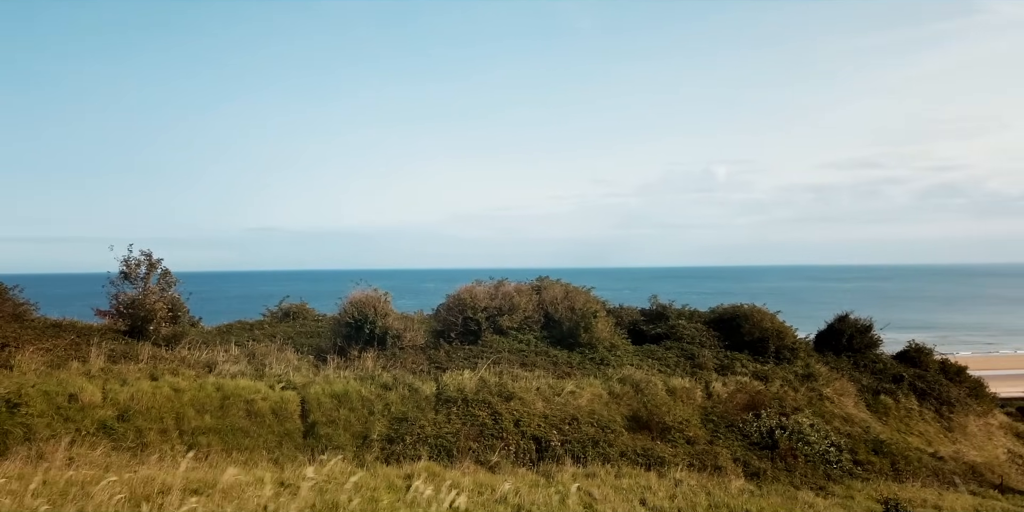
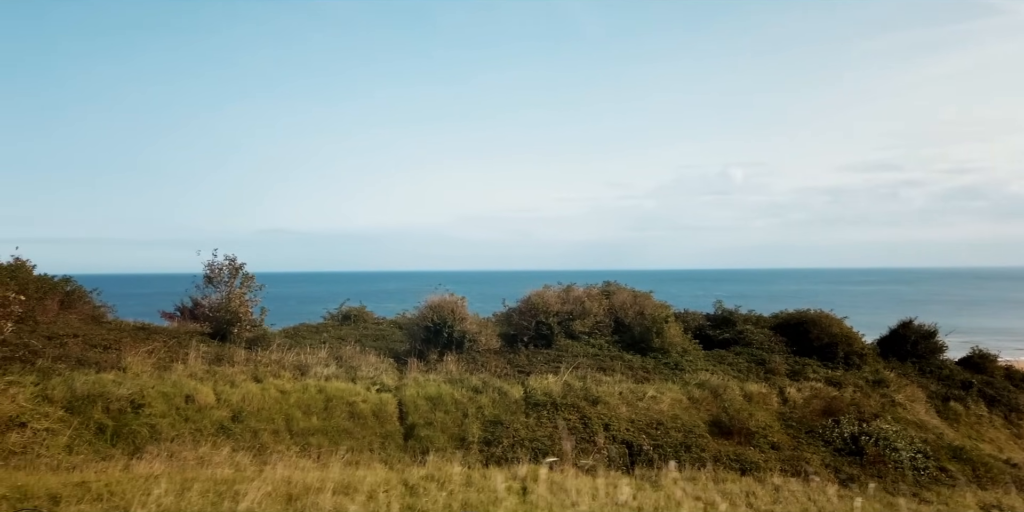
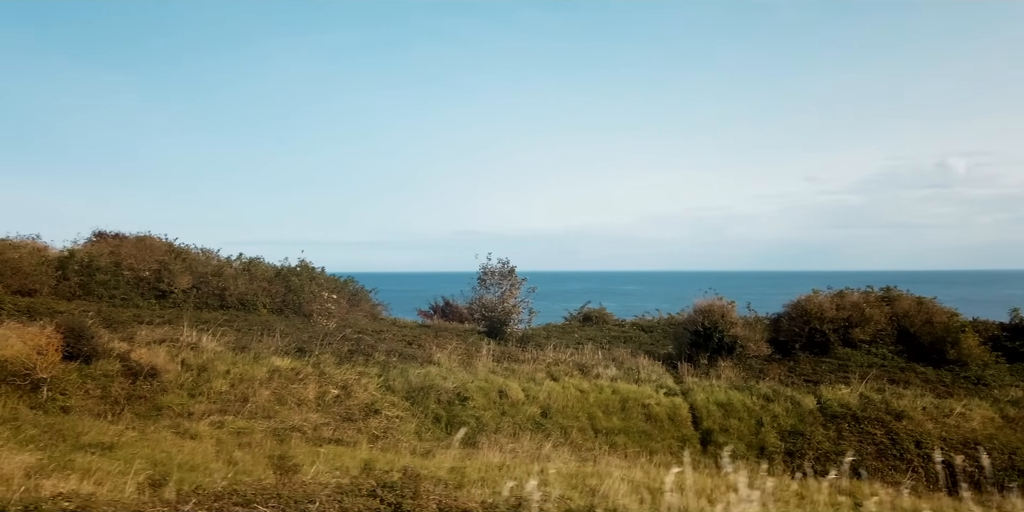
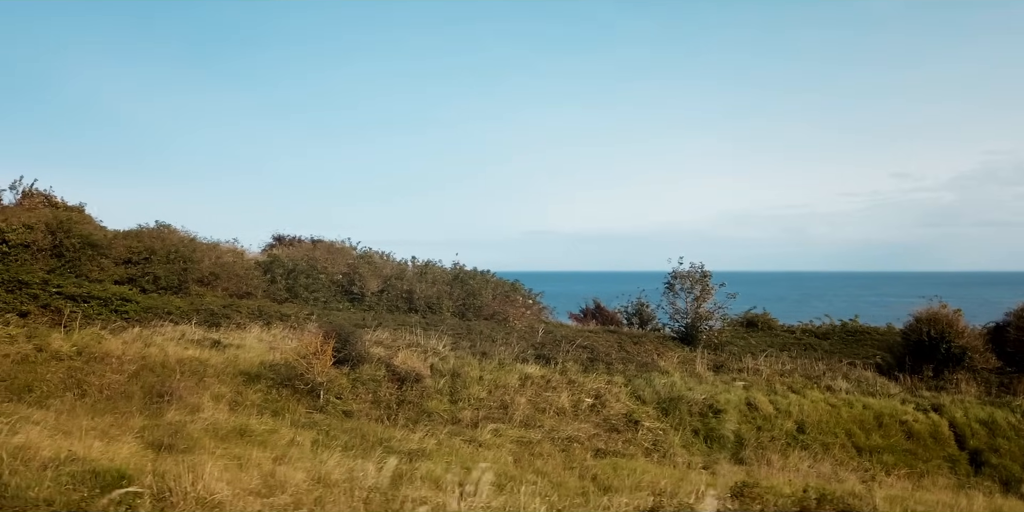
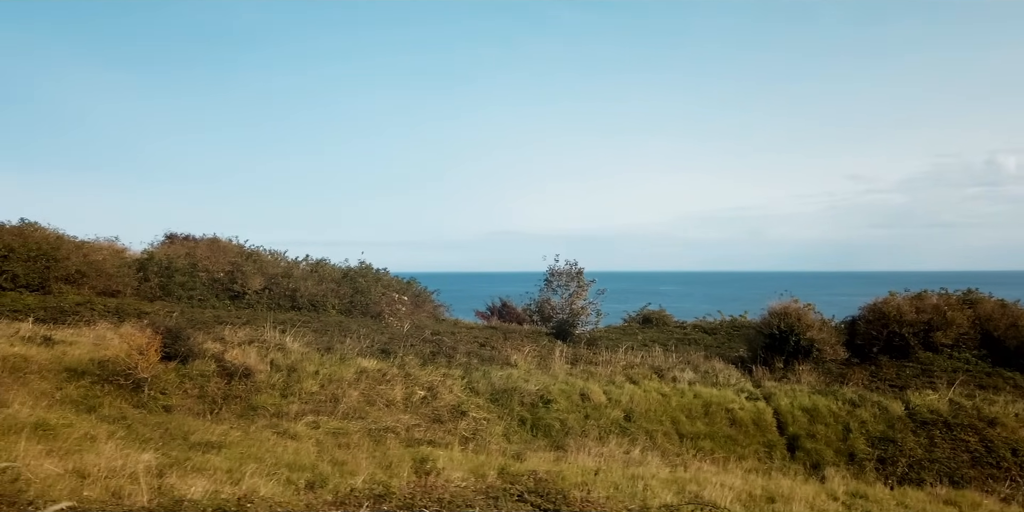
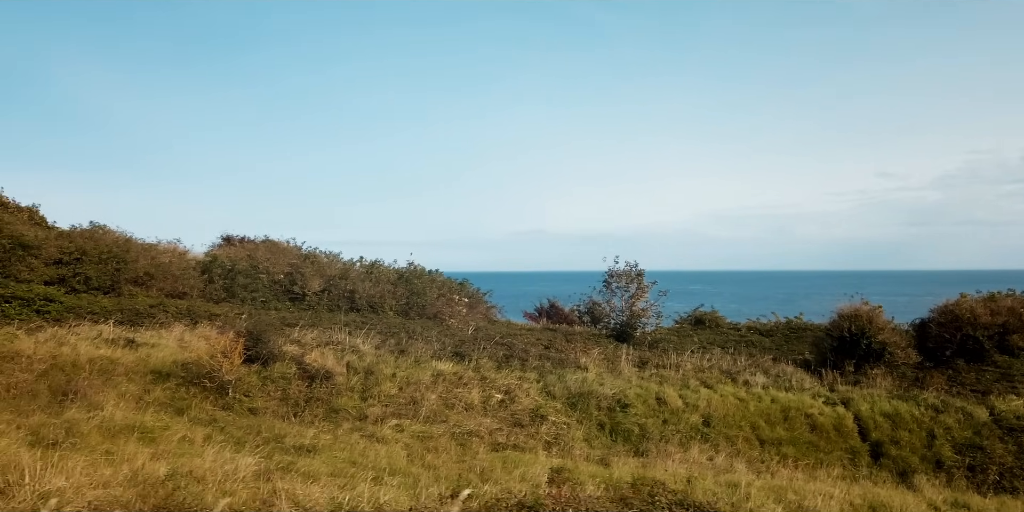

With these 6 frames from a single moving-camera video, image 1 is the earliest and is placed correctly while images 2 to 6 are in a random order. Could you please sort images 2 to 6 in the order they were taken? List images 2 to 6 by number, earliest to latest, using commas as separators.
2, 3, 5, 6, 4
